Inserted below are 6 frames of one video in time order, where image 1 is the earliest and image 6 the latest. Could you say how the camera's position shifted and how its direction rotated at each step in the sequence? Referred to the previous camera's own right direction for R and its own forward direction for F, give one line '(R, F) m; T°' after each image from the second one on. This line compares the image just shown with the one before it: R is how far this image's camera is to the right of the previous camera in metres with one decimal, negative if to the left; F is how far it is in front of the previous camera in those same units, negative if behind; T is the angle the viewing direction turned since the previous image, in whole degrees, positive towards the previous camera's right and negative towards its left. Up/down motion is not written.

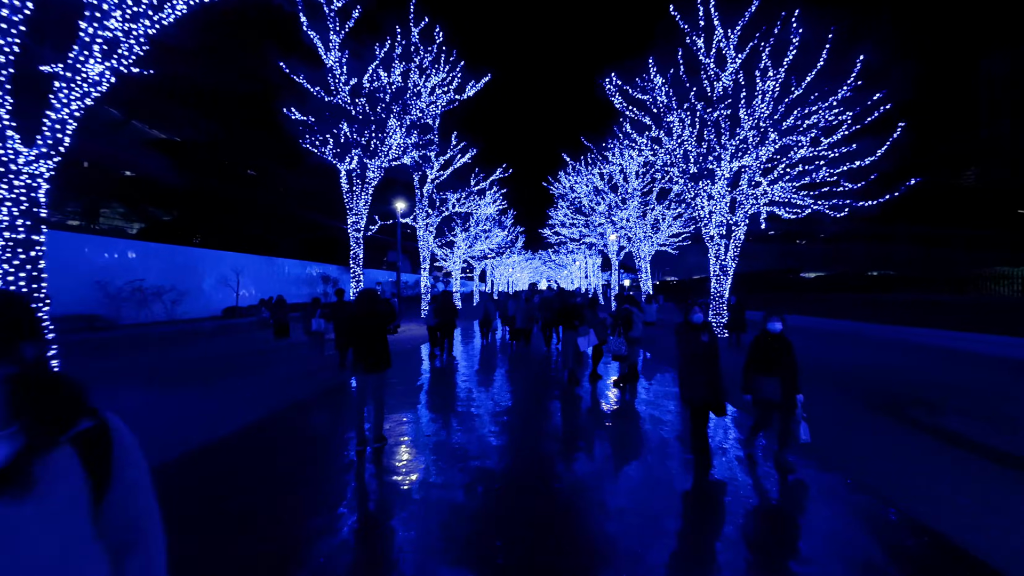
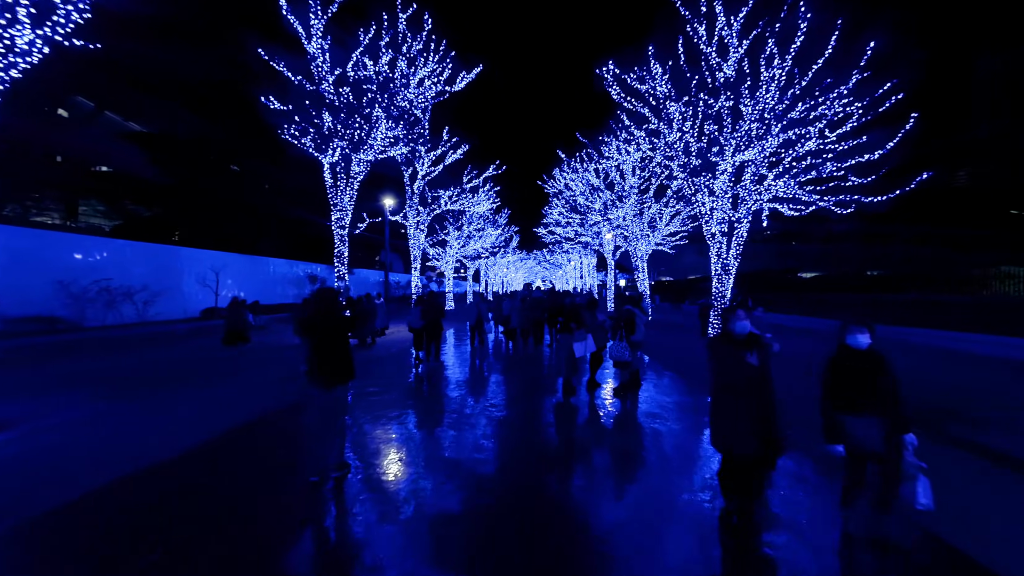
(+0.1, +0.8) m; 0°
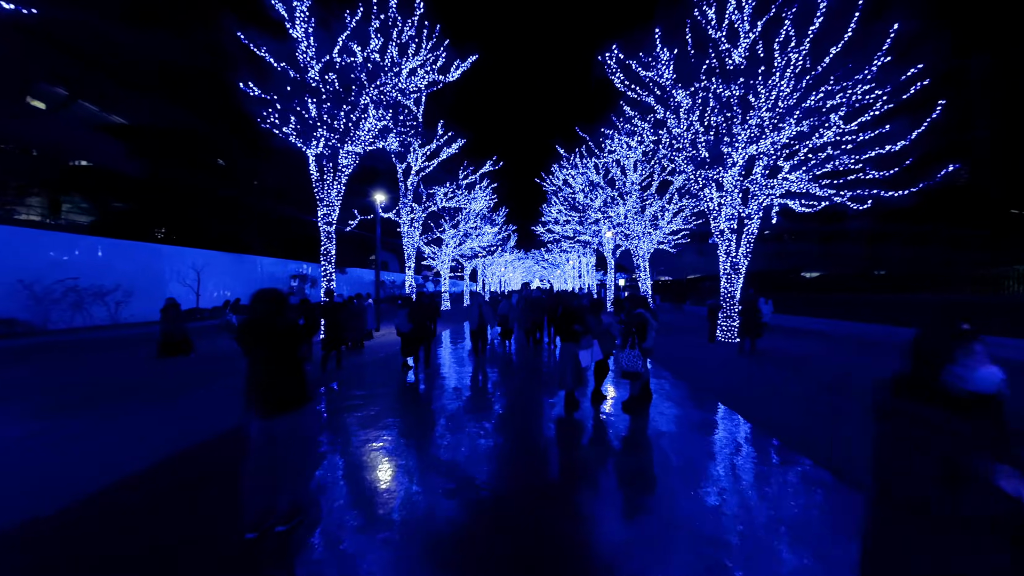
(0.0, +0.9) m; 0°
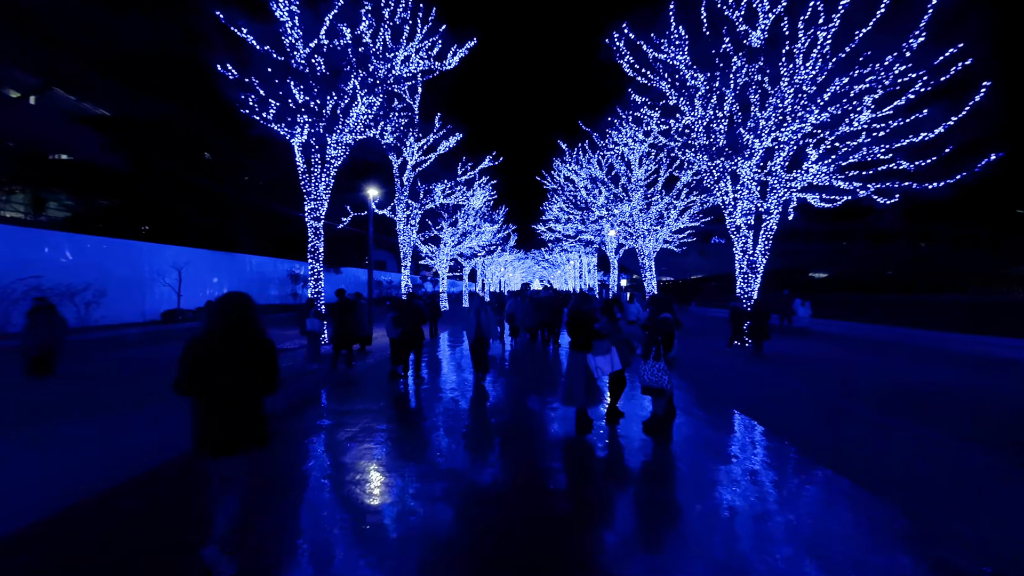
(0.0, +1.1) m; 0°
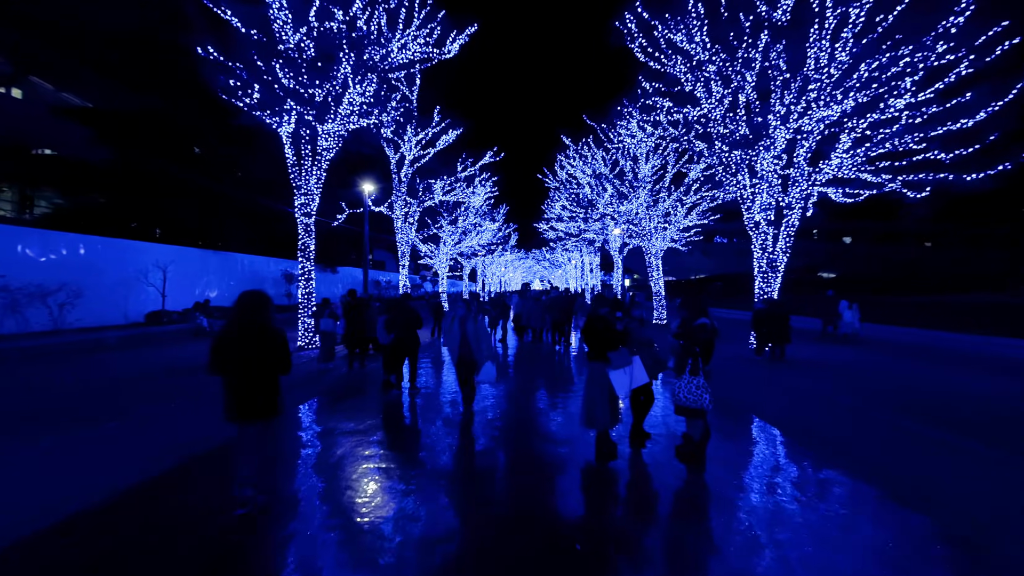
(-0.1, +0.9) m; 0°
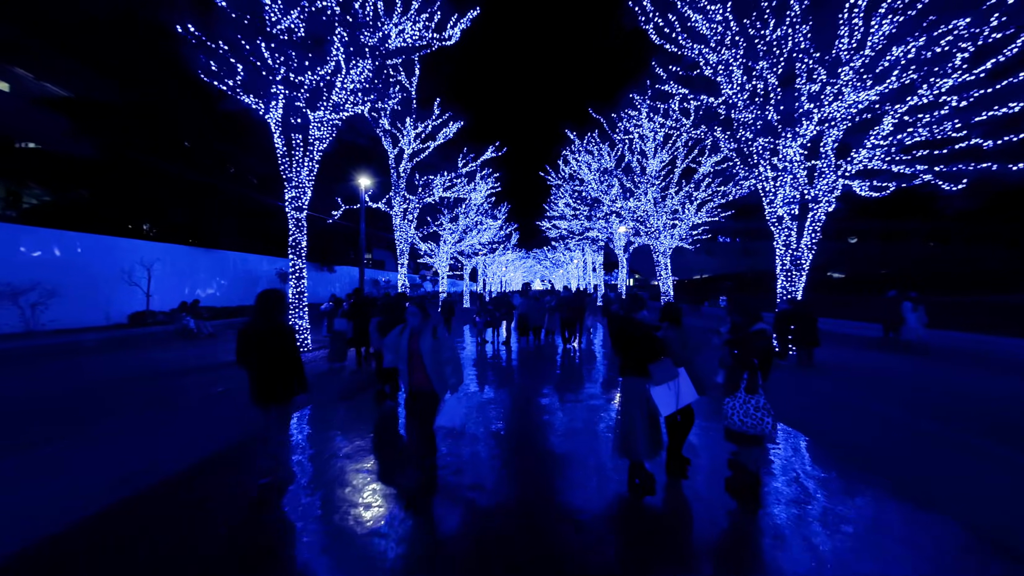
(-0.1, +0.9) m; 0°
